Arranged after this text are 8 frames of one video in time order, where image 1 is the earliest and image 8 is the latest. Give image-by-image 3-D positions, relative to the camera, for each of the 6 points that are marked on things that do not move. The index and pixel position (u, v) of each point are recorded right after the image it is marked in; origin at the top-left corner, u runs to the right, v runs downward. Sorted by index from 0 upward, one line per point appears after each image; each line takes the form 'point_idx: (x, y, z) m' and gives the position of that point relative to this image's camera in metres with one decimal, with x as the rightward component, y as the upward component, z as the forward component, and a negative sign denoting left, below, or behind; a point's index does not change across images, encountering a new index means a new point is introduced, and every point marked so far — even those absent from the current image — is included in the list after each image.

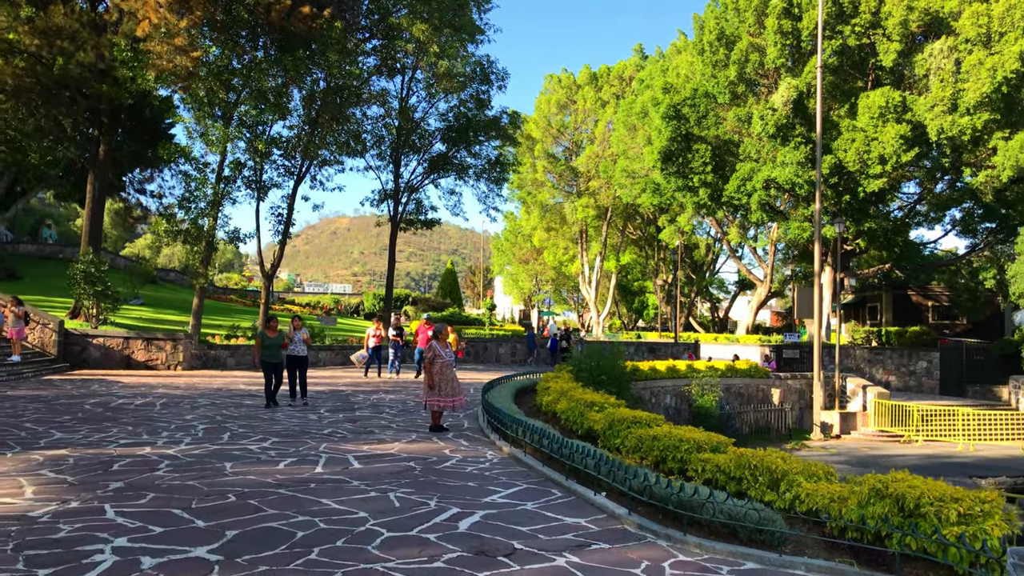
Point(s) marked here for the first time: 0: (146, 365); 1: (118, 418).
0: (-7.2, -1.5, +17.2) m
1: (-3.8, -1.3, +8.6) m
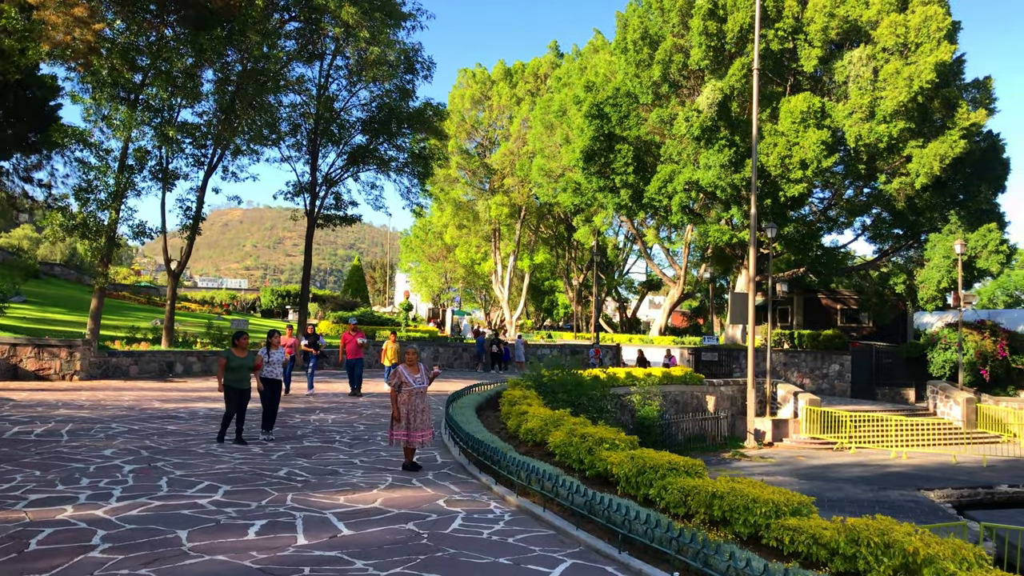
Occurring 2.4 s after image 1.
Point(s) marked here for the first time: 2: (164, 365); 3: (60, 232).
0: (-8.3, -1.5, +15.3) m
1: (-3.9, -1.4, +7.1) m
2: (-7.1, -1.6, +18.0) m
3: (-9.6, +1.2, +18.7) m
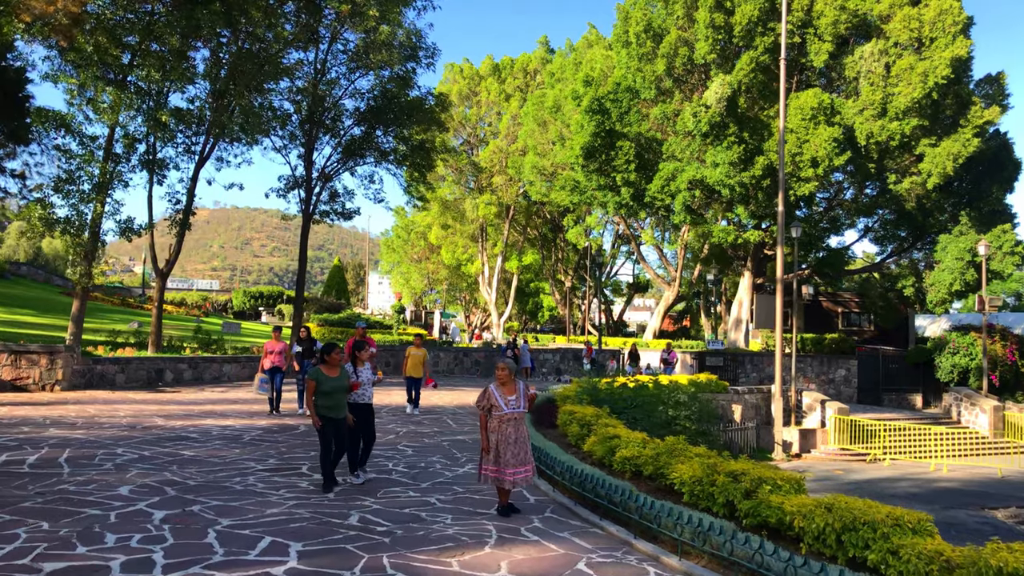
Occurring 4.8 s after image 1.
0: (-7.7, -1.5, +13.7) m
1: (-3.1, -1.4, +5.7) m
2: (-6.7, -1.6, +16.4) m
3: (-9.2, +1.1, +17.0) m
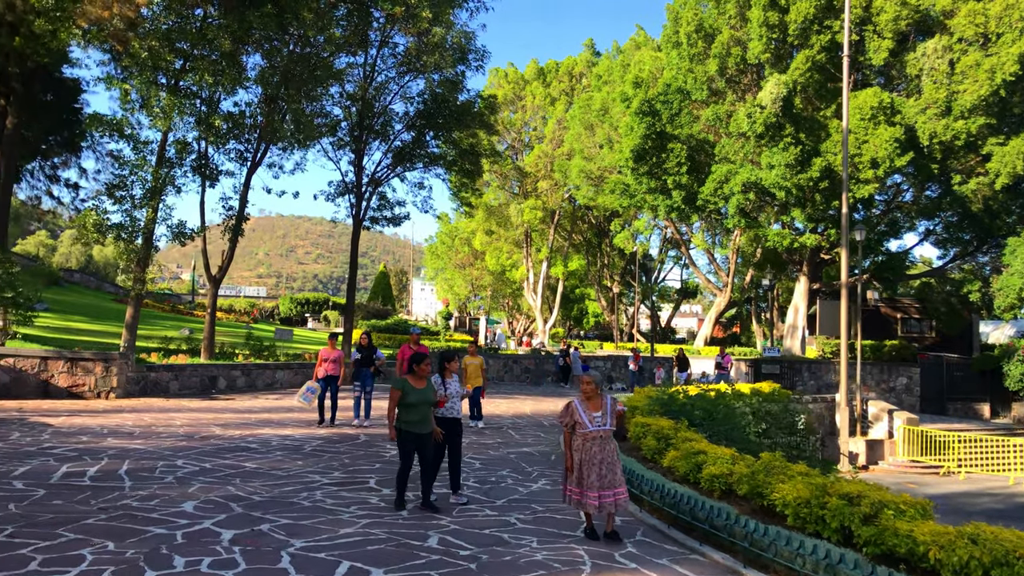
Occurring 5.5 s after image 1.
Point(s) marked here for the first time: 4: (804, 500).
0: (-6.8, -1.6, +13.6) m
1: (-2.6, -1.4, +5.4) m
2: (-5.6, -1.7, +16.2) m
3: (-8.1, +1.0, +17.0) m
4: (+1.8, -1.3, +5.2) m
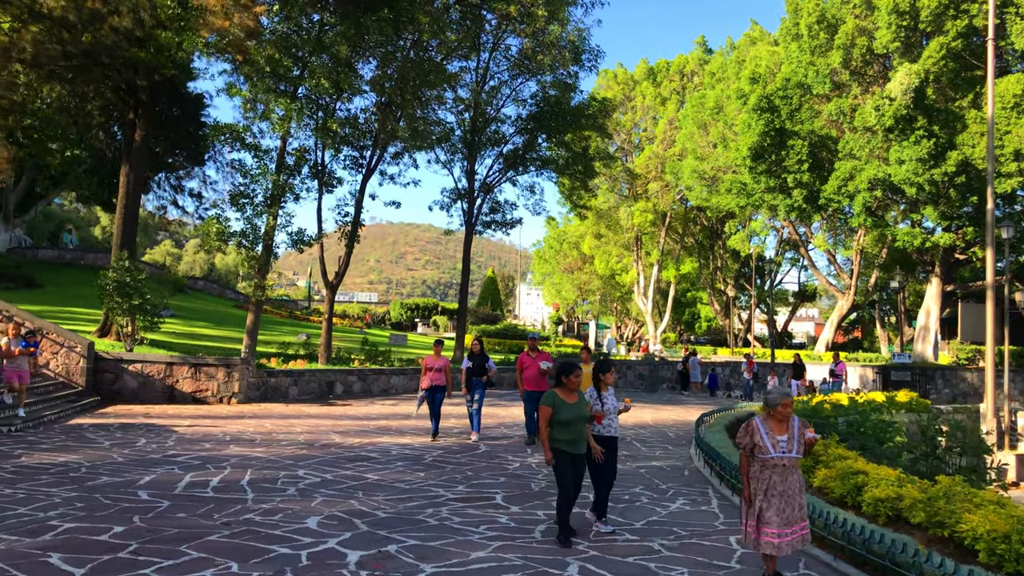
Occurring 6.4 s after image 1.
0: (-5.0, -1.7, +13.8) m
1: (-1.8, -1.4, +5.2) m
2: (-3.5, -1.8, +16.3) m
3: (-5.9, +0.9, +17.4) m
4: (+2.5, -1.3, +4.5) m
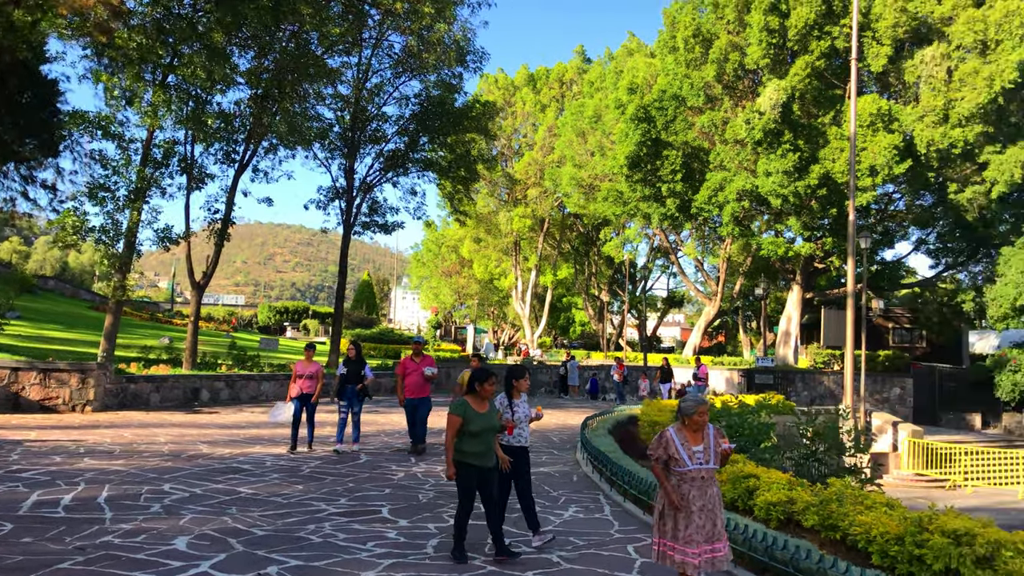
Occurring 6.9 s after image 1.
0: (-6.8, -1.7, +12.7) m
1: (-2.4, -1.4, +4.6) m
2: (-5.6, -1.8, +15.4) m
3: (-8.1, +0.9, +16.2) m
4: (+2.0, -1.3, +4.6) m
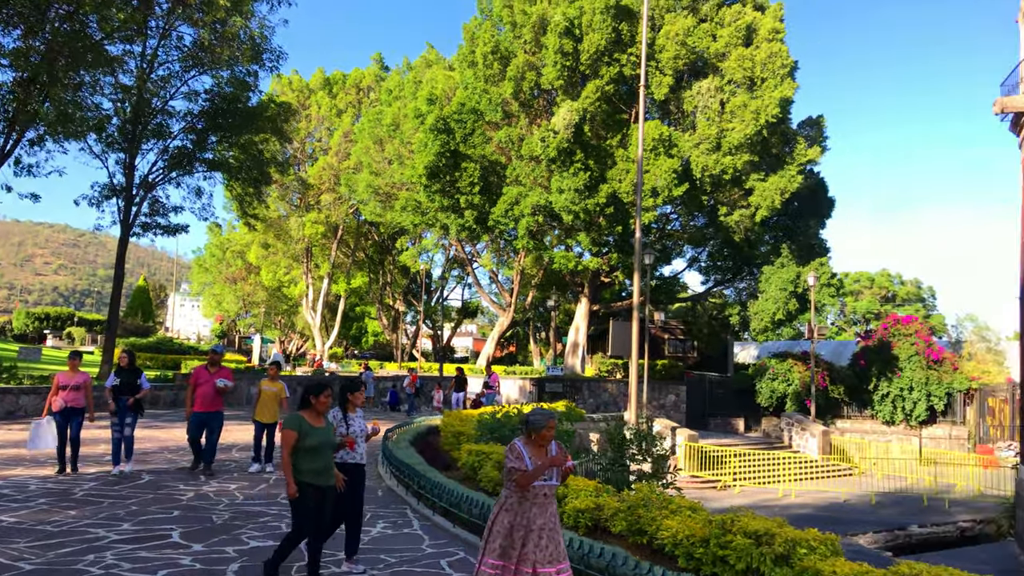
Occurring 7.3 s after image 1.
0: (-9.4, -1.7, +10.7) m
1: (-3.2, -1.4, +3.8) m
2: (-8.9, -1.8, +13.5) m
3: (-11.5, +0.9, +13.7) m
4: (+1.0, -1.4, +4.8) m
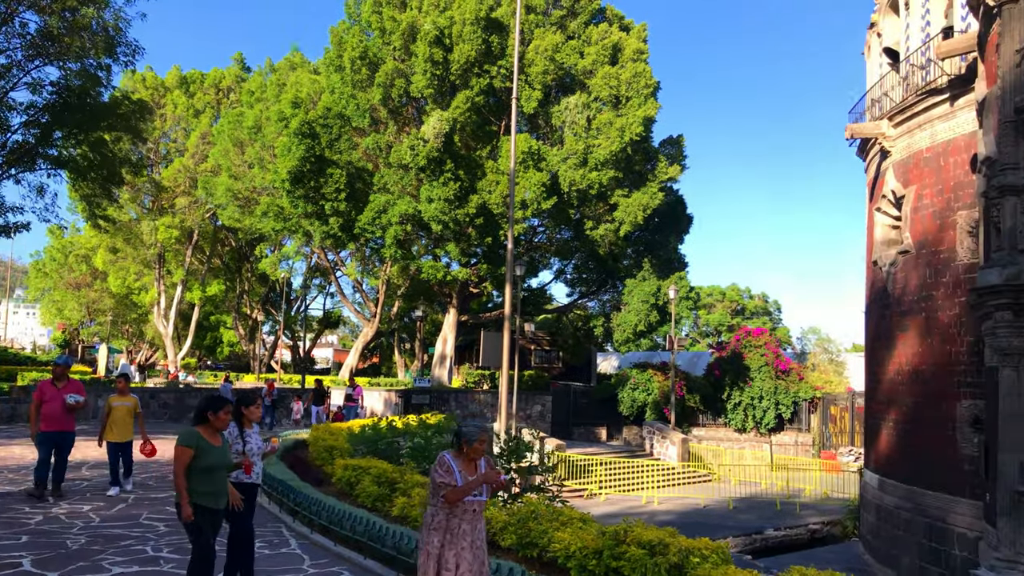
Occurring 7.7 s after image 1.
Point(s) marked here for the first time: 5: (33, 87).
0: (-10.7, -1.7, +9.0) m
1: (-3.6, -1.4, +3.1) m
2: (-10.7, -1.9, +11.9) m
3: (-13.3, +0.9, +11.7) m
4: (+0.5, -1.4, +4.8) m
5: (-9.9, +4.2, +18.4) m
